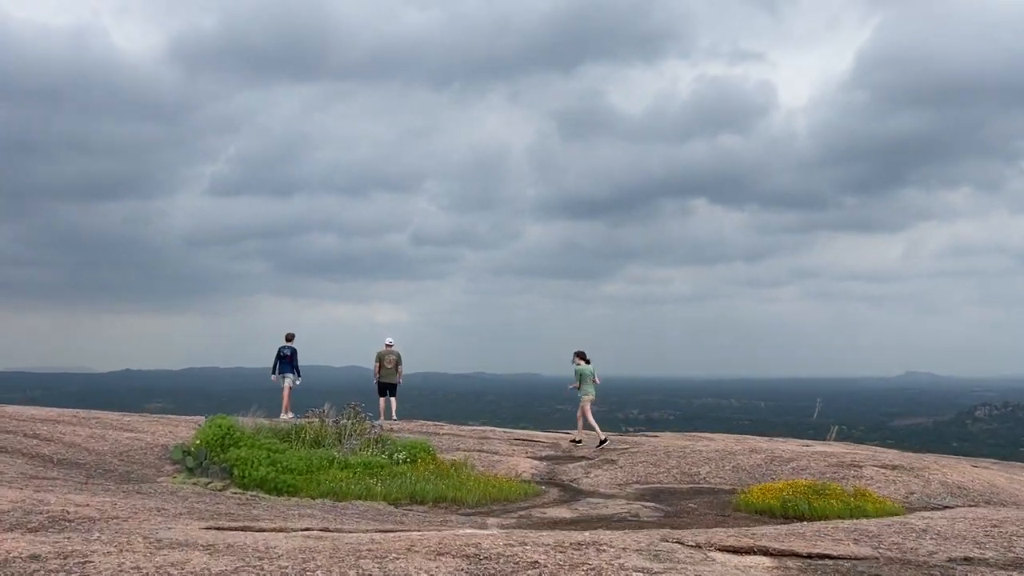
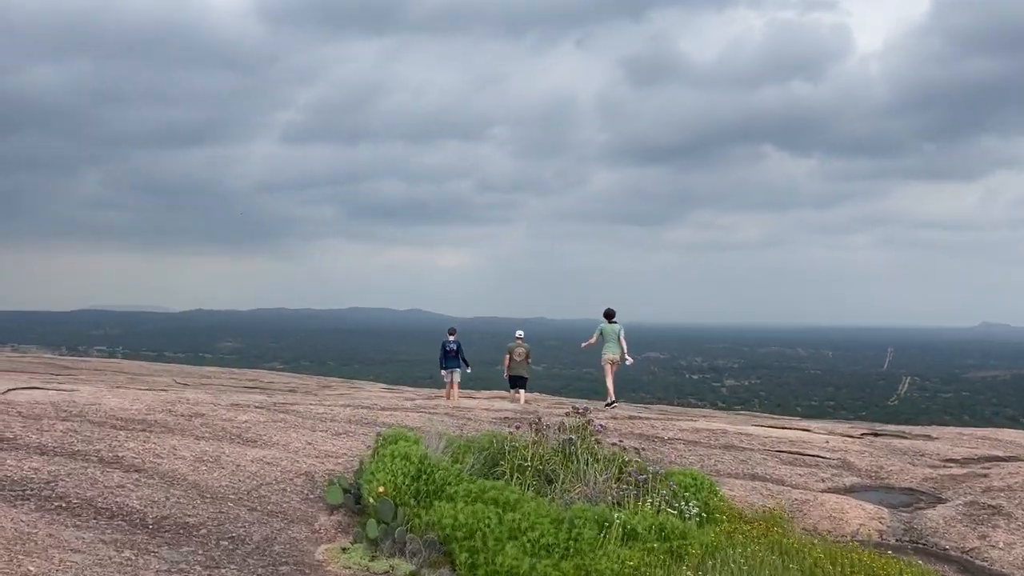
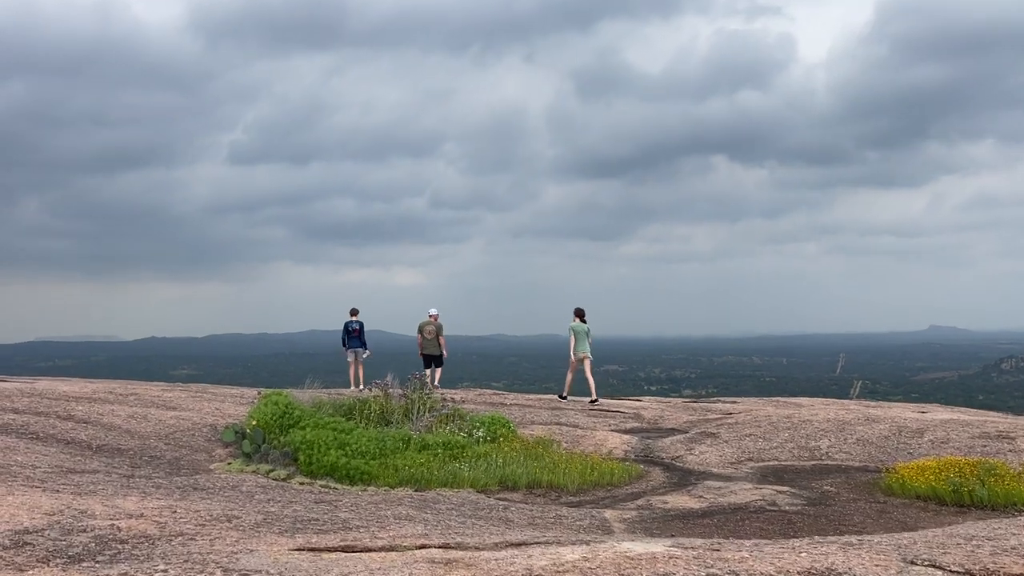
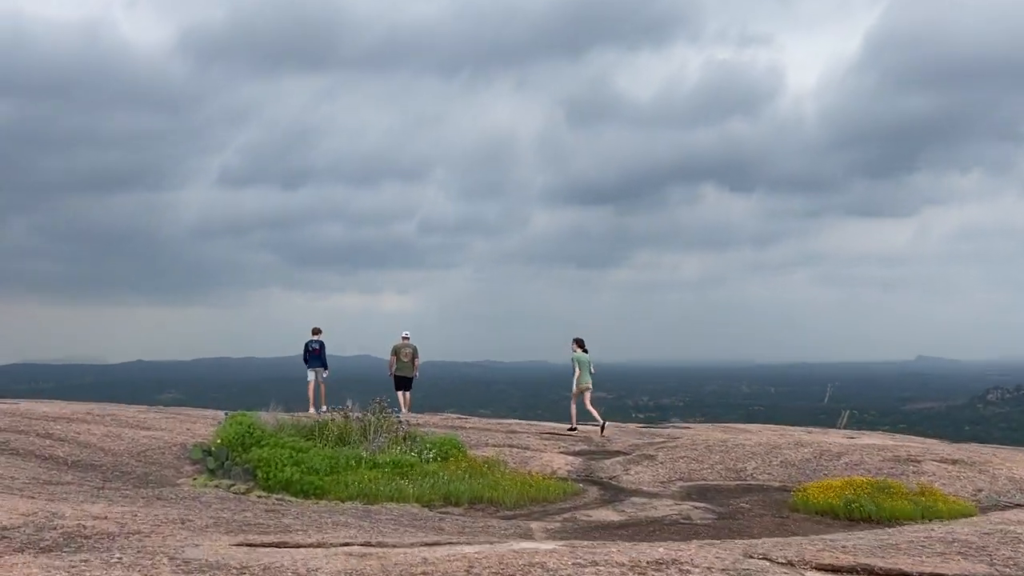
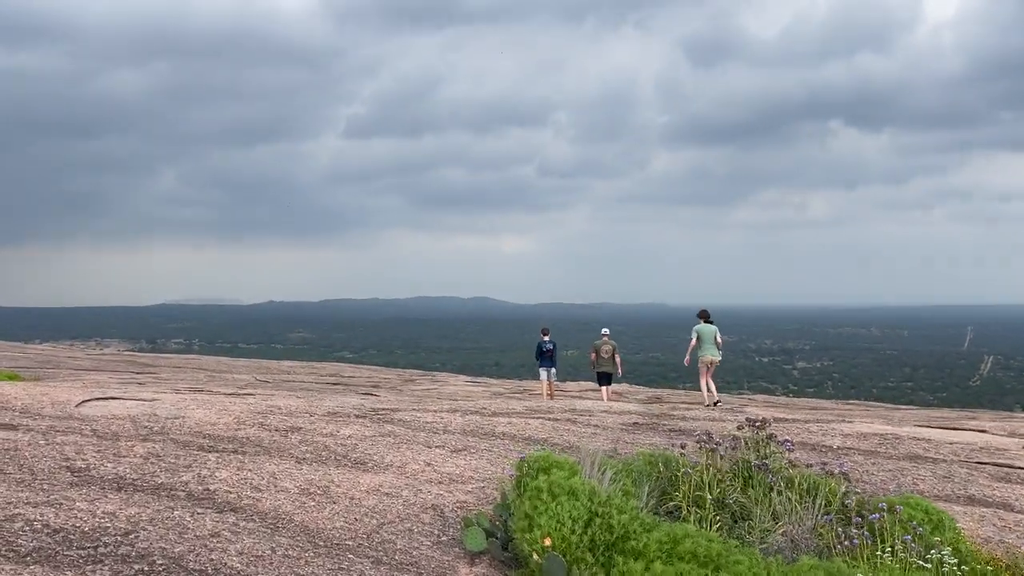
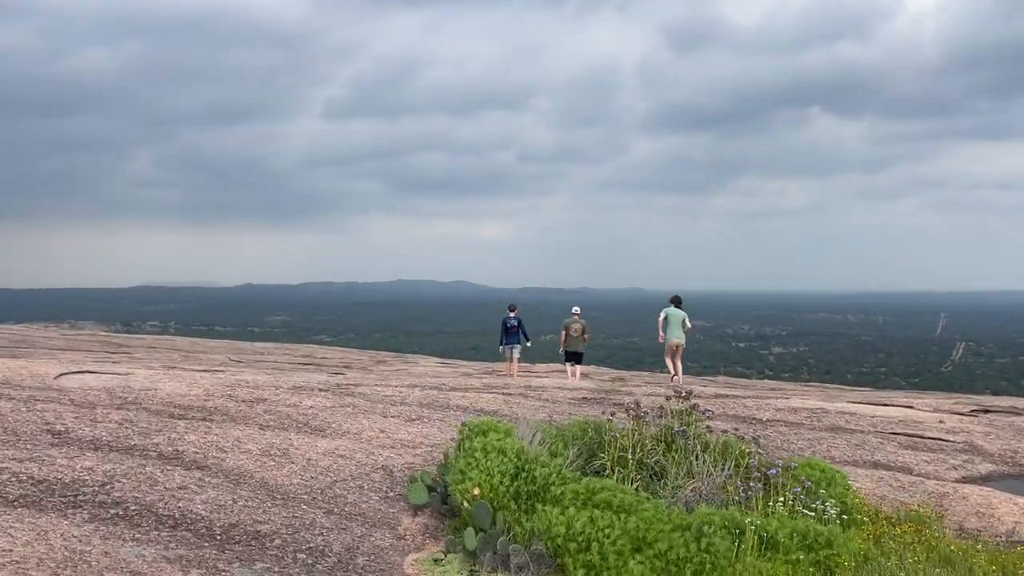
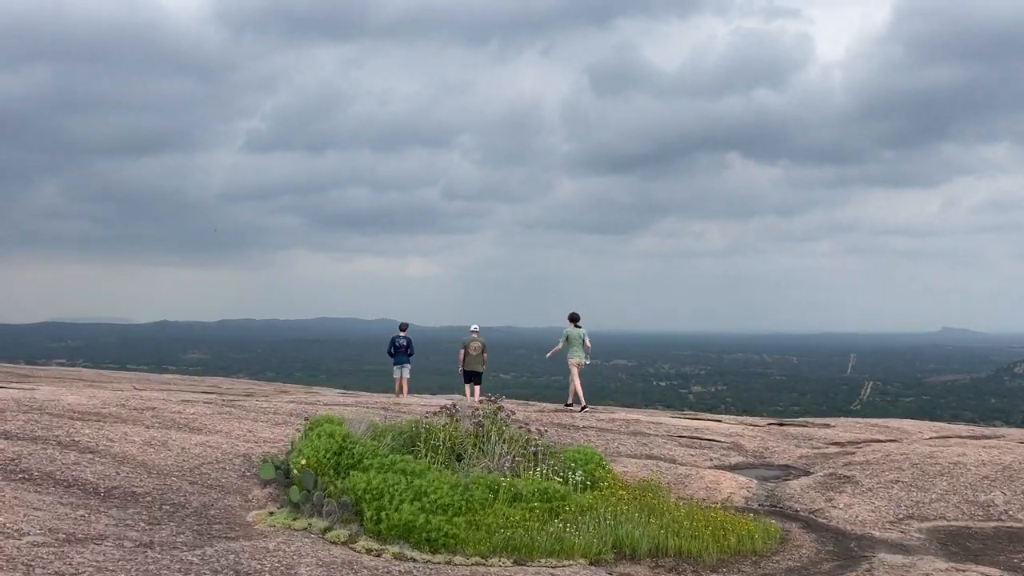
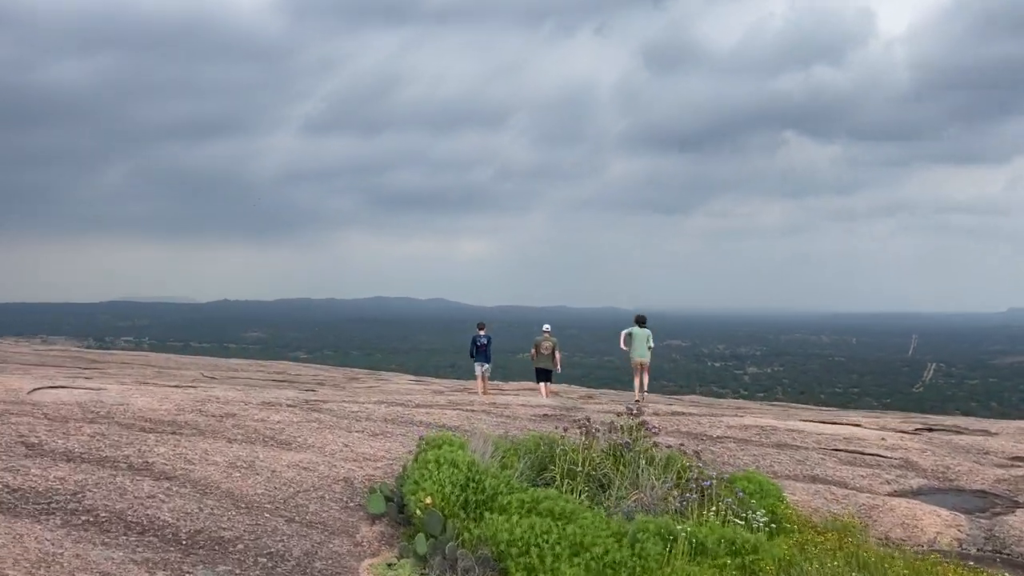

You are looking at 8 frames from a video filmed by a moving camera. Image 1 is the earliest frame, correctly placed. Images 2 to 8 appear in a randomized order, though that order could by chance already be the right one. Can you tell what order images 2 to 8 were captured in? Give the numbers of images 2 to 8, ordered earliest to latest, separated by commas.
4, 3, 7, 2, 8, 6, 5
